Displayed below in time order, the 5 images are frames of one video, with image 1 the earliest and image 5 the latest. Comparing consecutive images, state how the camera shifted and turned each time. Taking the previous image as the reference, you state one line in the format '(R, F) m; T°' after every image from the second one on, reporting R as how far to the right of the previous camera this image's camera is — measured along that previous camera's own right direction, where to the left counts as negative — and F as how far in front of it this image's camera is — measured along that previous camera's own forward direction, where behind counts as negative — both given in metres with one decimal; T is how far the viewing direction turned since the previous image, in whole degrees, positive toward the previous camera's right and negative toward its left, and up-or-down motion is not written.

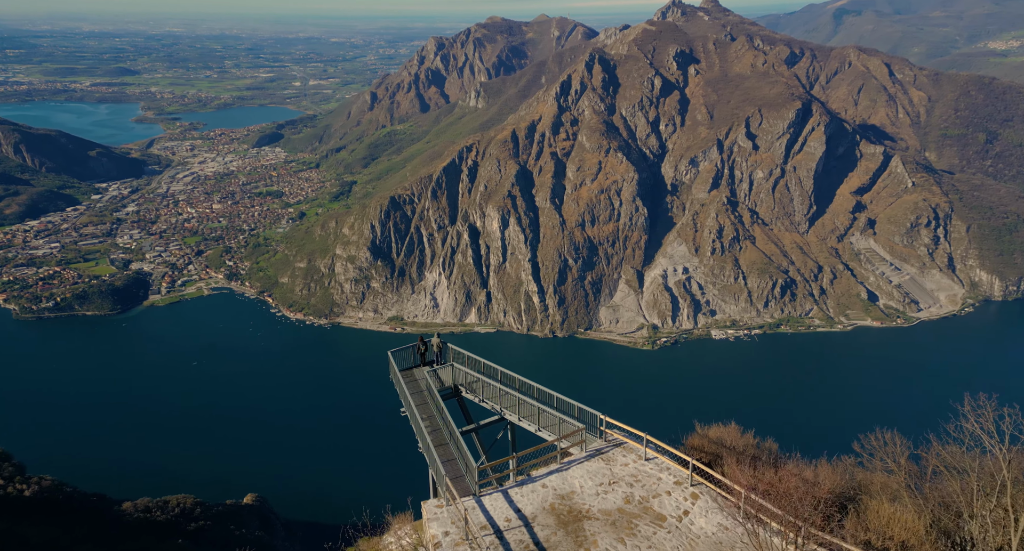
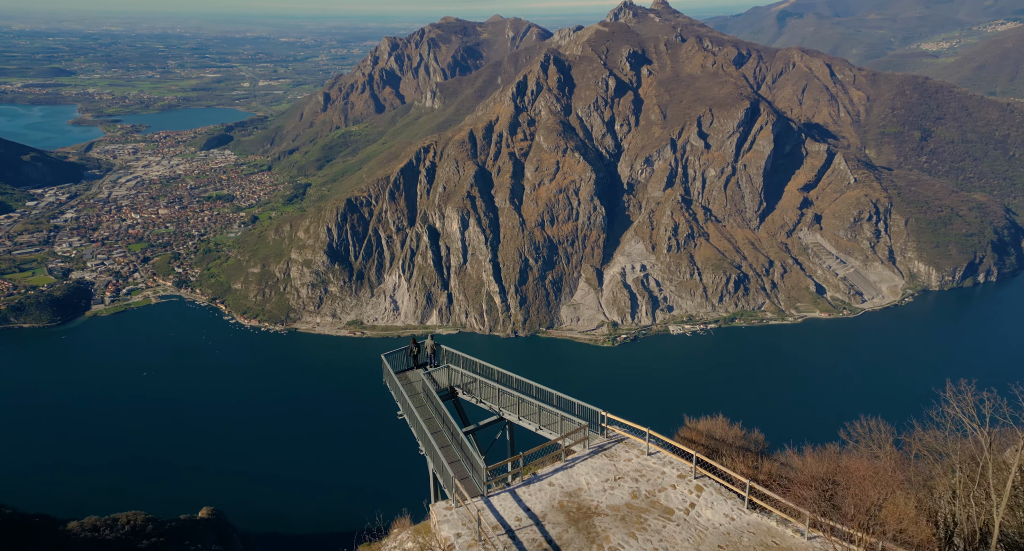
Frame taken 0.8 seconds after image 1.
(-1.2, -0.2) m; +4°
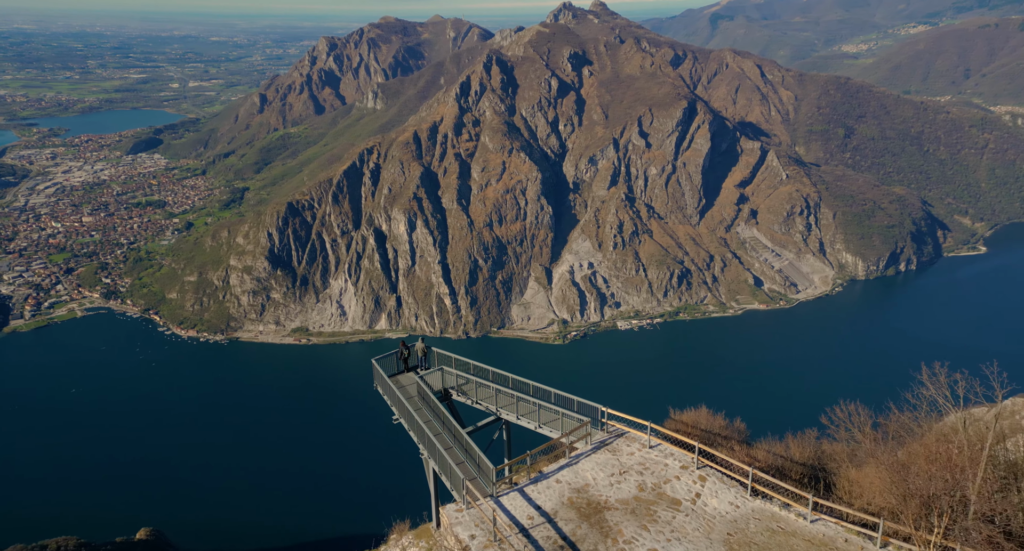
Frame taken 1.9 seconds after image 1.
(-1.5, -0.1) m; +5°
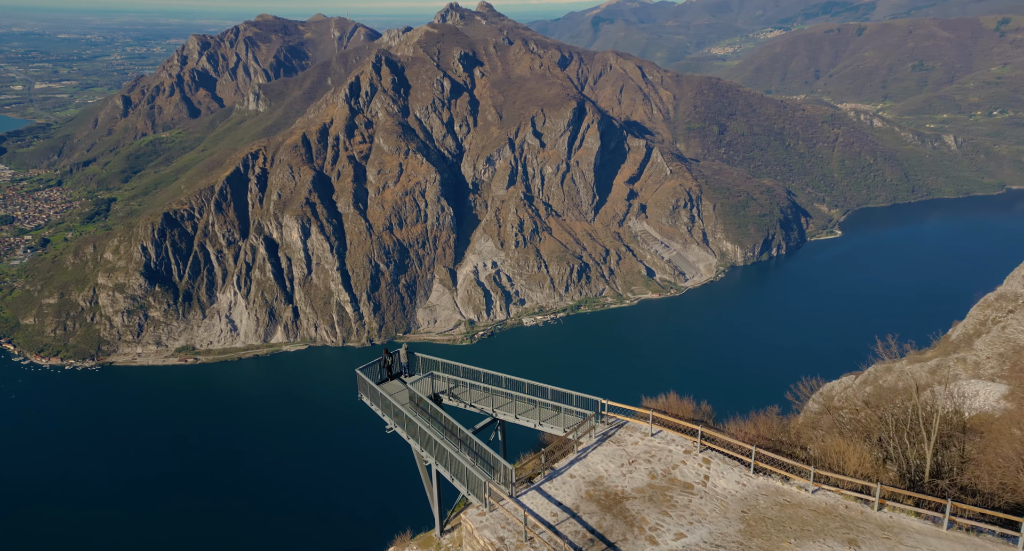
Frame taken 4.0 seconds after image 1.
(-2.8, +0.6) m; +10°
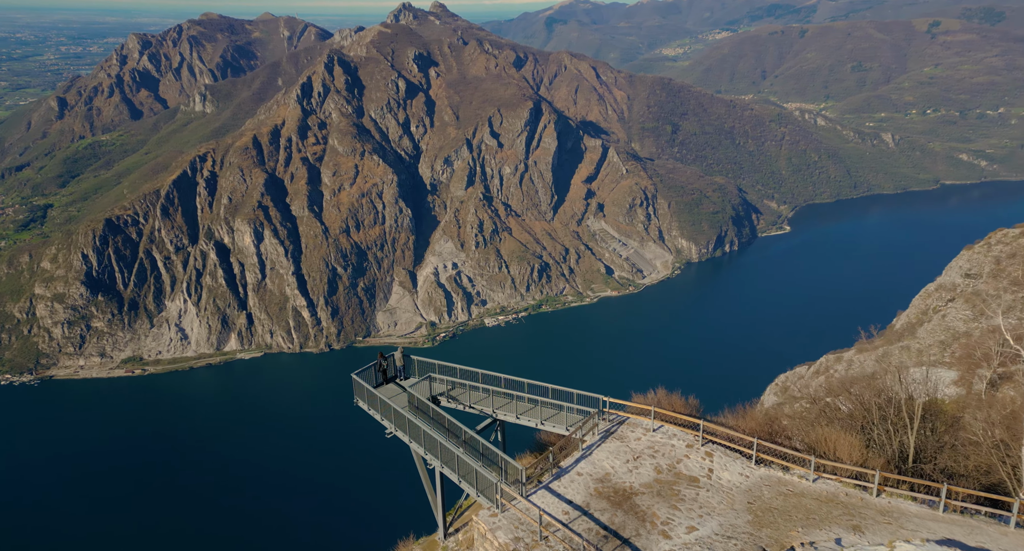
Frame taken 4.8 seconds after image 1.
(-1.1, +0.5) m; +4°
